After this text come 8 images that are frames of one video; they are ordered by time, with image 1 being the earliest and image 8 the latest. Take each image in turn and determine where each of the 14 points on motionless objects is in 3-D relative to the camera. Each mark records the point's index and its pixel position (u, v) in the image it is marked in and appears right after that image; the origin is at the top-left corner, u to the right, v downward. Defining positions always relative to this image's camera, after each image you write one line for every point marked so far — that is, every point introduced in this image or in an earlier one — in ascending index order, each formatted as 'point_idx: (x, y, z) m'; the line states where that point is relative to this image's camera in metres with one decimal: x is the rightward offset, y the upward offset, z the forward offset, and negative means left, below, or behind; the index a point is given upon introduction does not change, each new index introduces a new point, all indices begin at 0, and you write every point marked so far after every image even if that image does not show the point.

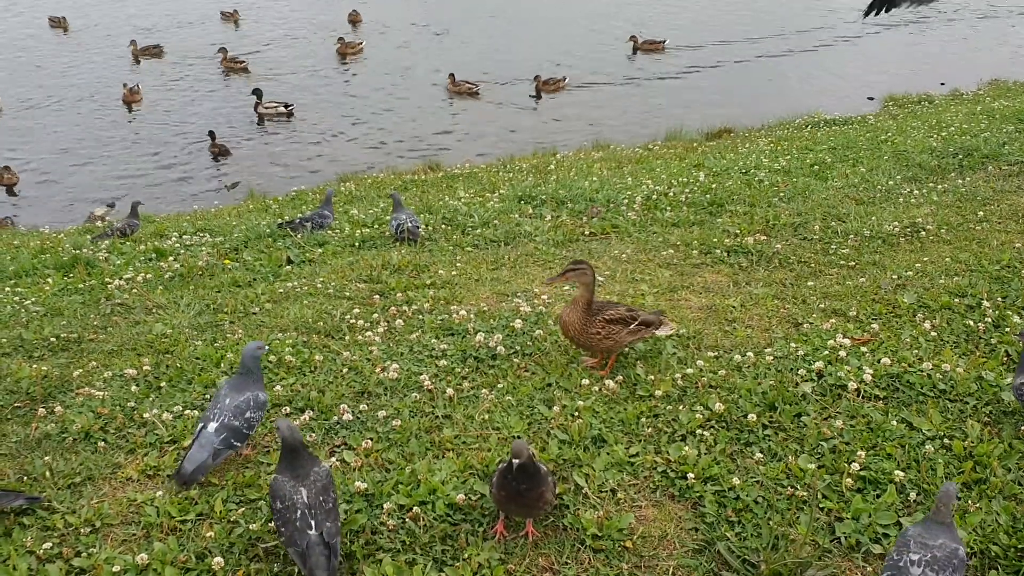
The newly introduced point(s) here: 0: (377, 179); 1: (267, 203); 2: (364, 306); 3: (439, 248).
0: (-2.3, +2.2, +14.8) m
1: (-4.3, +1.6, +13.5) m
2: (-1.8, -0.2, +8.9) m
3: (-0.9, +0.6, +10.4) m
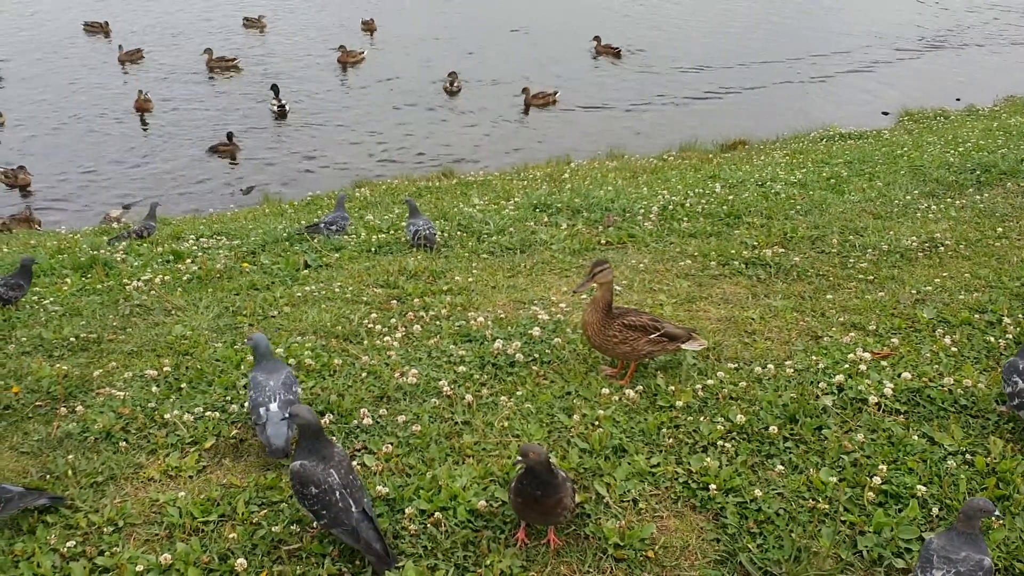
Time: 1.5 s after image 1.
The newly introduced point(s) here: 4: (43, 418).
0: (-2.1, +2.2, +14.8) m
1: (-4.0, +1.5, +13.6) m
2: (-1.6, -0.3, +8.9) m
3: (-0.7, +0.5, +10.4) m
4: (-4.9, -1.3, +7.3) m
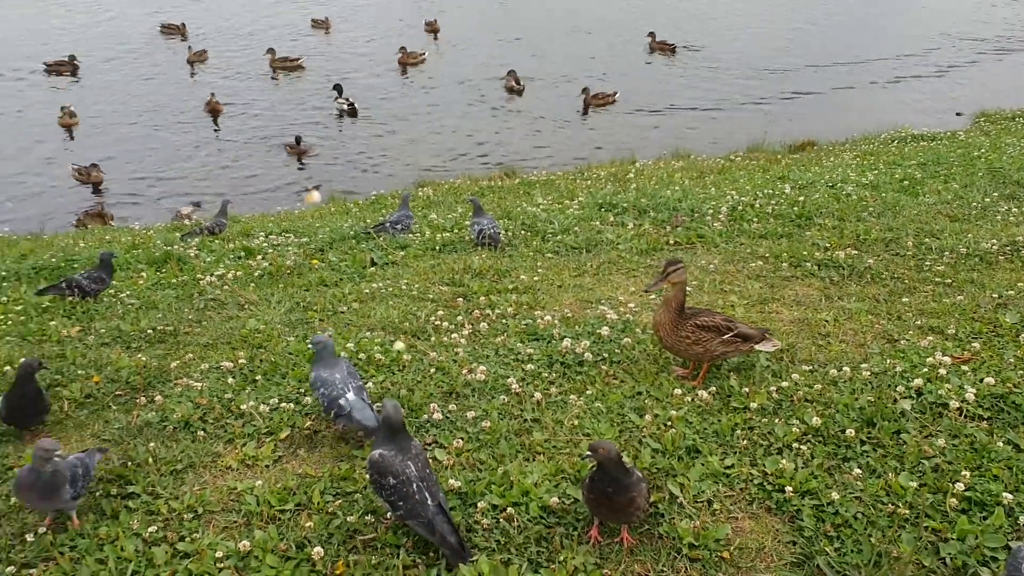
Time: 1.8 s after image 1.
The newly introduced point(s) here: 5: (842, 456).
0: (-1.0, +2.2, +14.9) m
1: (-3.0, +1.6, +13.8) m
2: (-0.8, -0.2, +9.0) m
3: (+0.2, +0.5, +10.5) m
4: (-4.1, -1.3, +7.6) m
5: (+3.0, -1.5, +6.5) m
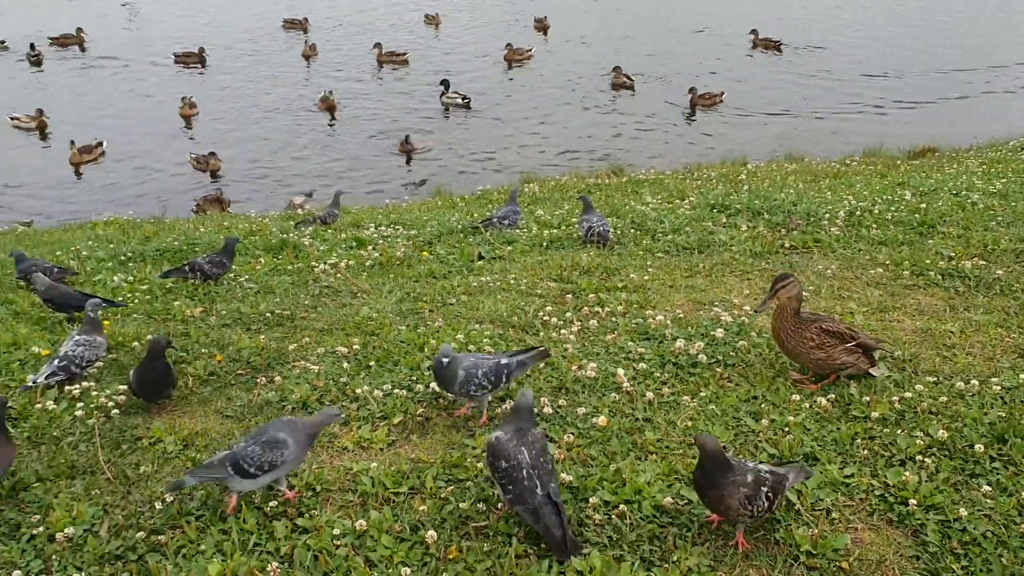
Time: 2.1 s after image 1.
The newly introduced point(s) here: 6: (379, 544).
0: (+0.9, +2.2, +15.0) m
1: (-1.2, +1.7, +14.0) m
2: (+0.6, -0.2, +9.1) m
3: (+1.6, +0.5, +10.5) m
4: (-2.9, -1.1, +7.9) m
5: (+4.0, -1.6, +6.3) m
6: (-1.1, -2.2, +6.1) m
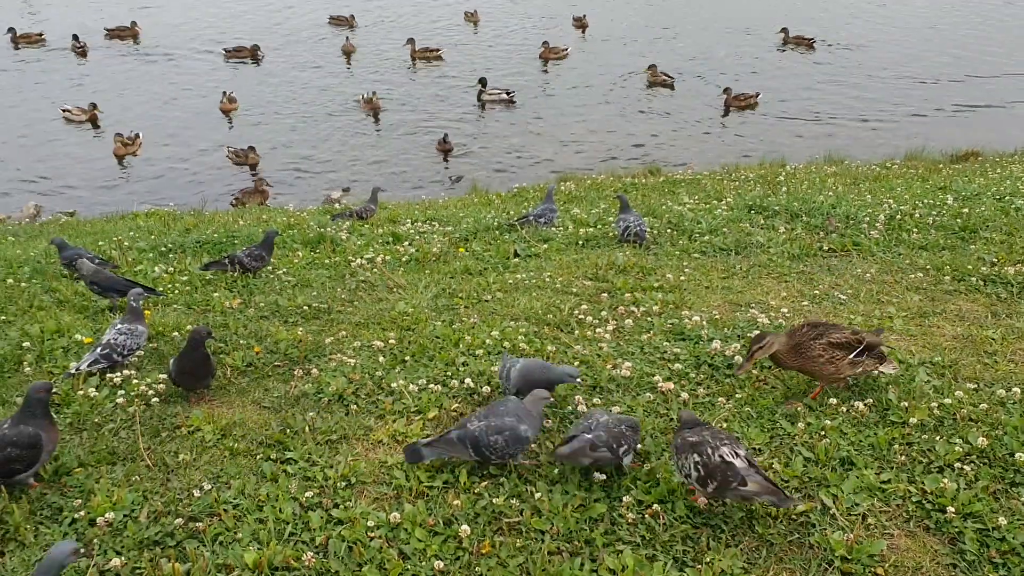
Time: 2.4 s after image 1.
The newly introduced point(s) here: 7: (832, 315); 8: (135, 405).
0: (+1.5, +2.3, +15.0) m
1: (-0.6, +1.8, +14.1) m
2: (+1.0, -0.2, +9.2) m
3: (+2.1, +0.5, +10.5) m
4: (-2.6, -1.0, +8.1) m
5: (+4.4, -1.7, +6.3) m
6: (-0.8, -2.1, +6.2) m
7: (+3.8, -0.3, +8.6) m
8: (-3.9, -1.2, +7.5) m
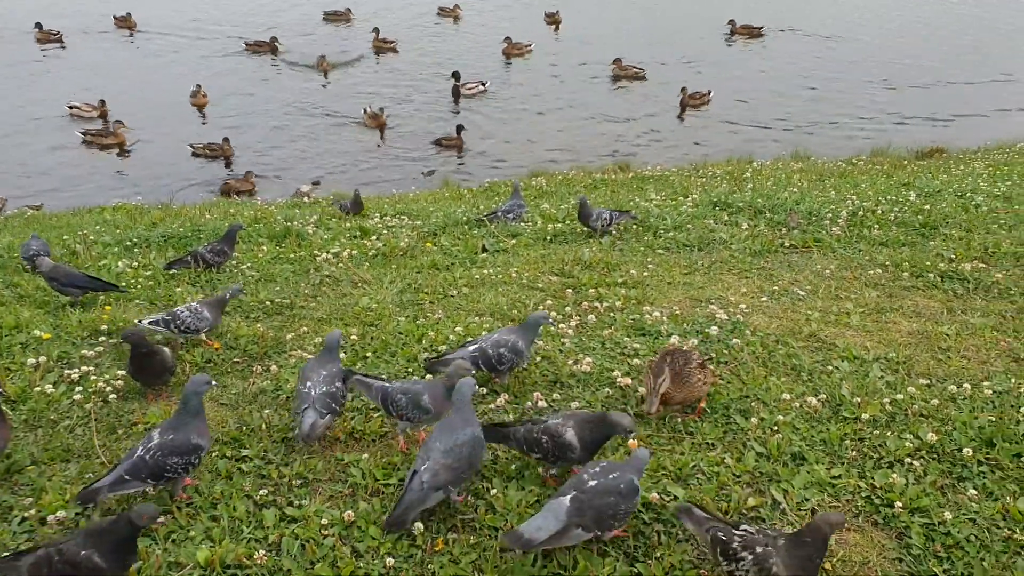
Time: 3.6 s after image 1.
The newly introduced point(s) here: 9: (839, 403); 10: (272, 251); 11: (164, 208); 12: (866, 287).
0: (+1.0, +2.4, +15.0) m
1: (-1.1, +1.9, +14.1) m
2: (+0.5, -0.1, +9.2) m
3: (+1.7, +0.6, +10.5) m
4: (-3.0, -0.9, +8.1) m
5: (+3.9, -1.7, +6.3) m
6: (-1.2, -2.1, +6.2) m
7: (+3.3, -0.3, +8.6) m
8: (-4.3, -1.2, +7.4) m
9: (+3.3, -1.2, +7.2) m
10: (-3.5, +0.5, +10.5) m
11: (-6.4, +1.5, +13.2) m
12: (+4.4, 0.0, +9.0) m
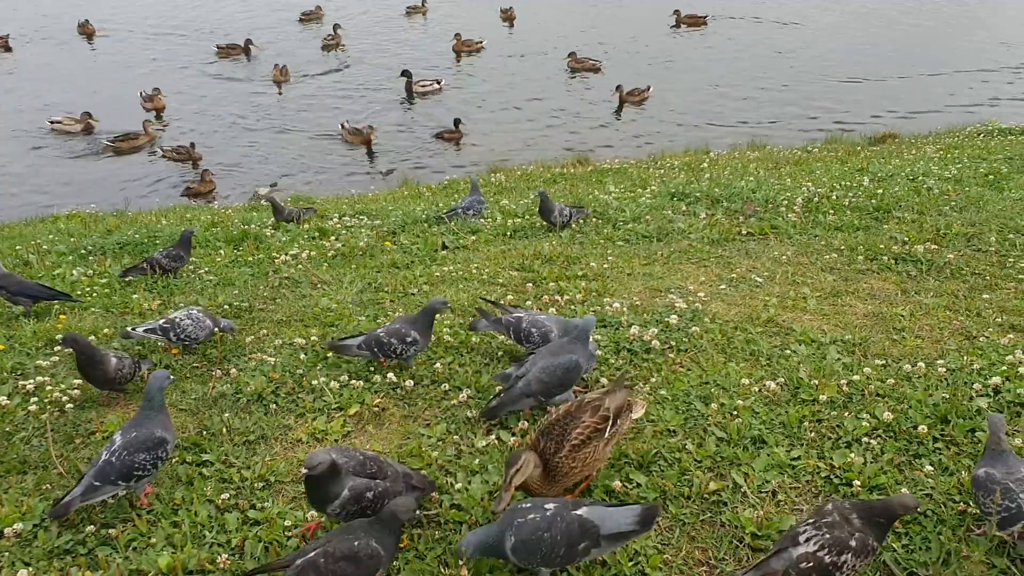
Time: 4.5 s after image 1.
0: (+0.3, +2.4, +15.0) m
1: (-1.8, +1.9, +14.0) m
2: (0.0, -0.1, +9.1) m
3: (+1.1, +0.7, +10.5) m
4: (-3.4, -1.0, +7.9) m
5: (+3.6, -1.5, +6.4) m
6: (-1.6, -2.1, +6.1) m
7: (+2.9, -0.1, +8.7) m
8: (-4.7, -1.2, +7.3) m
9: (+2.9, -1.0, +7.2) m
10: (-4.0, +0.5, +10.4) m
11: (-7.1, +1.3, +13.0) m
12: (+3.9, +0.2, +9.1) m
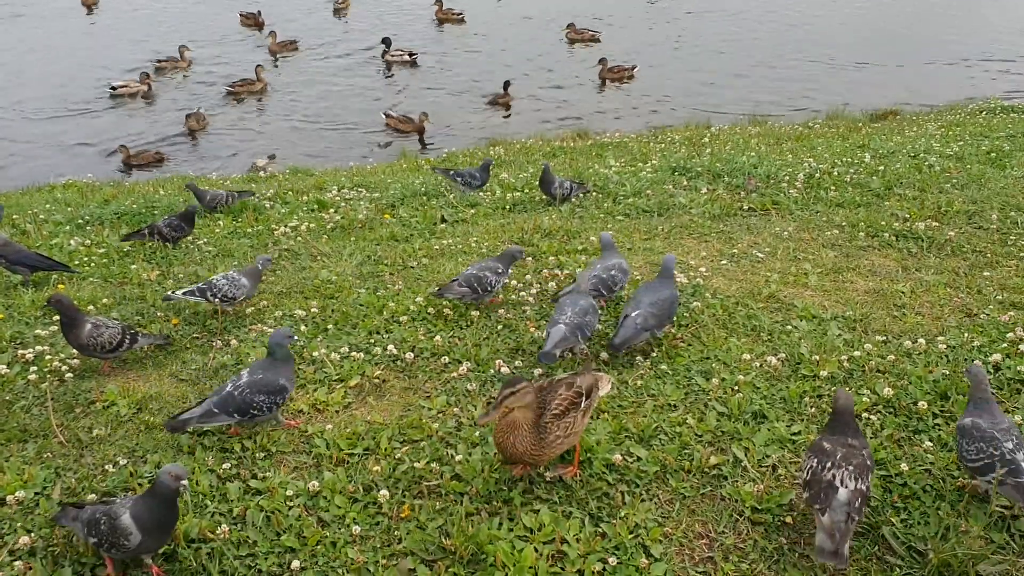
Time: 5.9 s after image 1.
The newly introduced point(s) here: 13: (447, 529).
0: (+0.3, +2.9, +14.9) m
1: (-1.8, +2.3, +13.9) m
2: (+0.1, +0.3, +9.1) m
3: (+1.1, +1.0, +10.5) m
4: (-3.4, -0.7, +7.9) m
5: (+3.6, -1.3, +6.4) m
6: (-1.6, -1.8, +6.1) m
7: (+2.9, +0.2, +8.7) m
8: (-4.7, -0.9, +7.2) m
9: (+2.9, -0.7, +7.3) m
10: (-4.0, +0.9, +10.3) m
11: (-7.1, +1.8, +12.9) m
12: (+4.0, +0.5, +9.1) m
13: (-0.6, -2.0, +5.8) m
